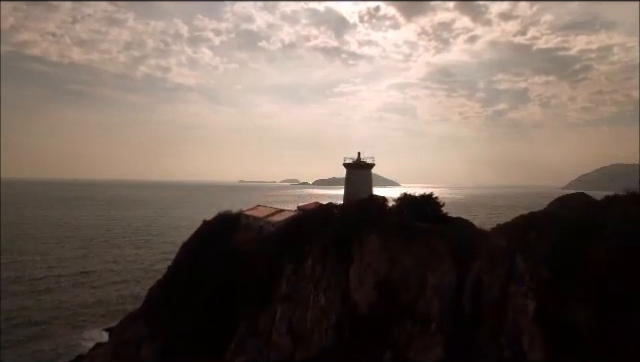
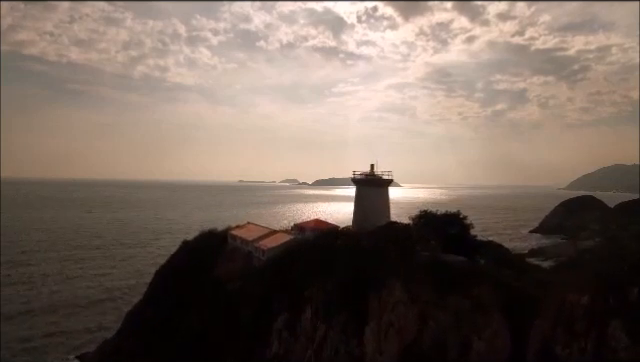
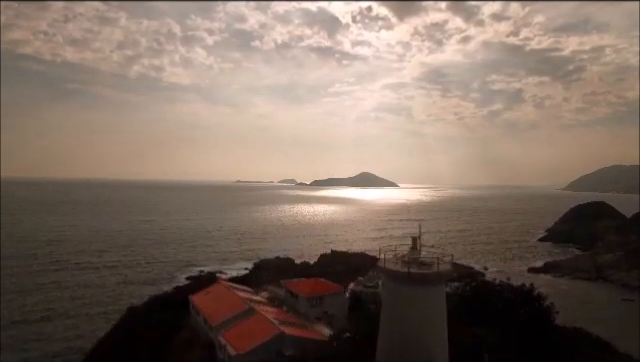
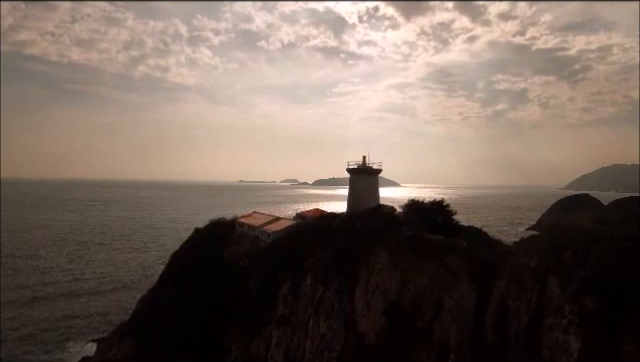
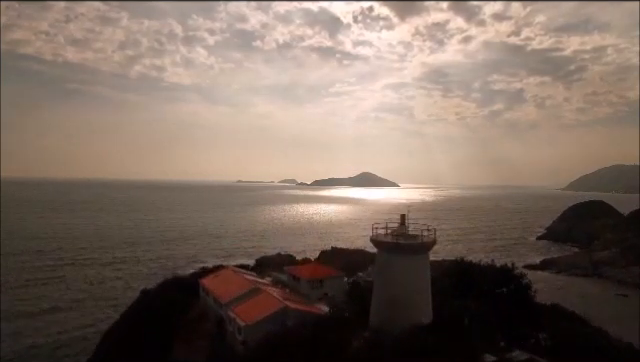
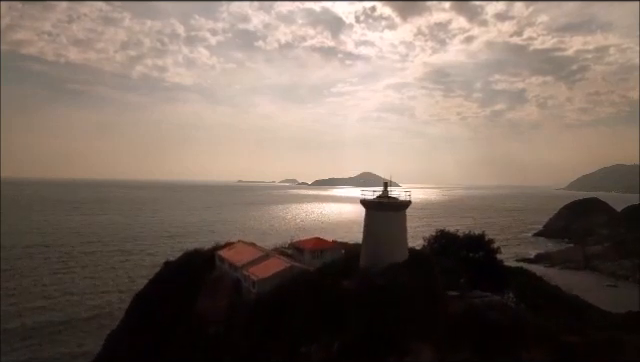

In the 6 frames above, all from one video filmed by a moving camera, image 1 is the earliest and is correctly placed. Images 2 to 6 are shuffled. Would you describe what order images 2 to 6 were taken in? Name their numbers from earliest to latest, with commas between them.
4, 2, 6, 5, 3
